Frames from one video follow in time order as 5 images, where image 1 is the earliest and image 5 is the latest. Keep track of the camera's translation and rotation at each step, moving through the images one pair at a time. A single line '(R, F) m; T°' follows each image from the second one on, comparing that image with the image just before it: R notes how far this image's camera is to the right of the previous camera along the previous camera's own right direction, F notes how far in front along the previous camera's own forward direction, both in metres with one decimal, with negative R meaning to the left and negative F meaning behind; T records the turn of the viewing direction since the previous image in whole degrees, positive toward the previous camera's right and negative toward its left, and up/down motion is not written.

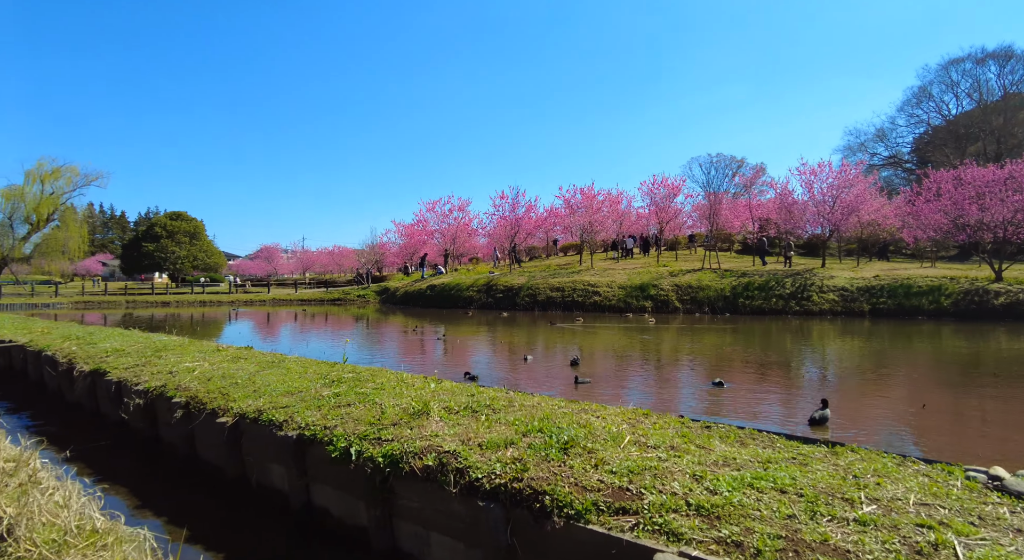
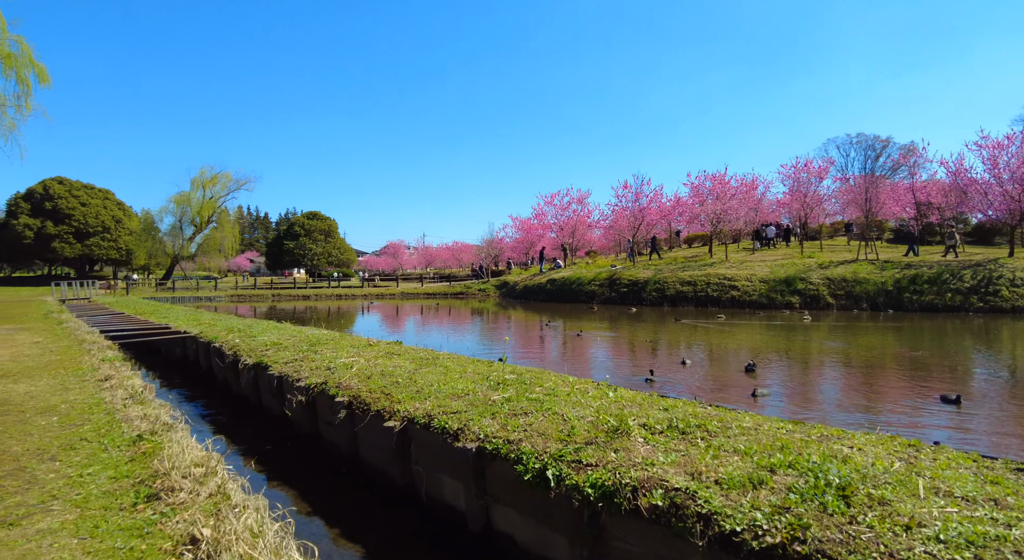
(-0.7, +0.6) m; -11°
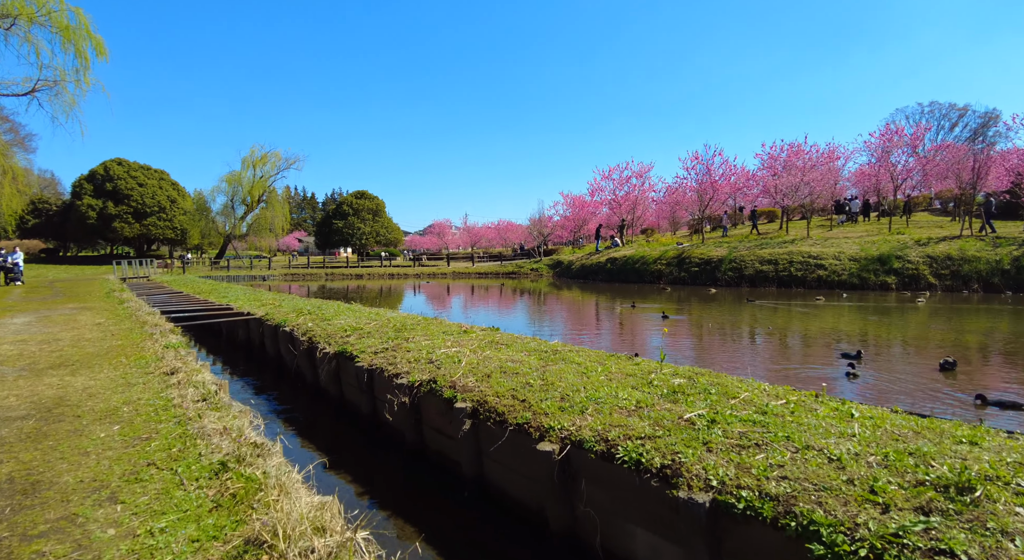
(-1.0, +1.3) m; -4°
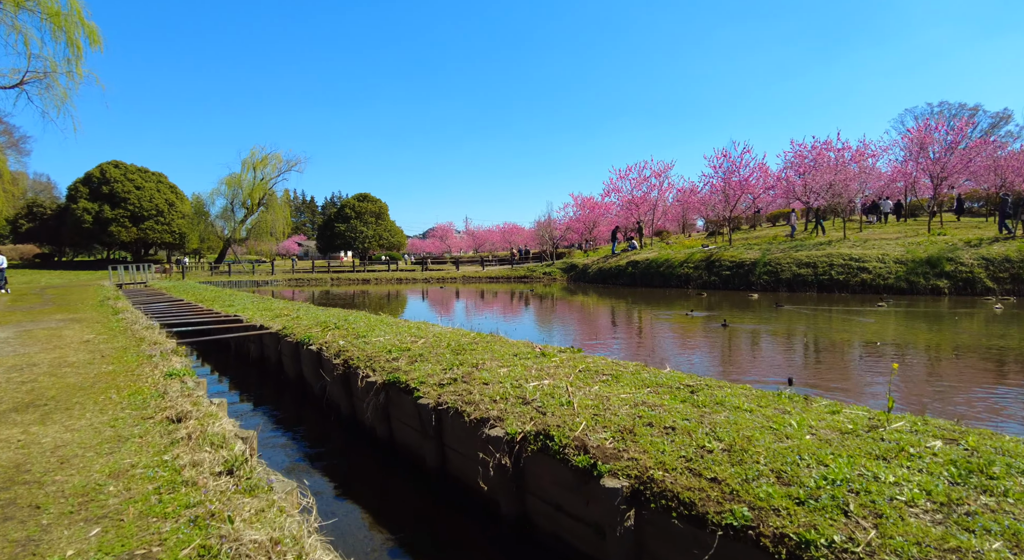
(-0.9, +1.4) m; 0°
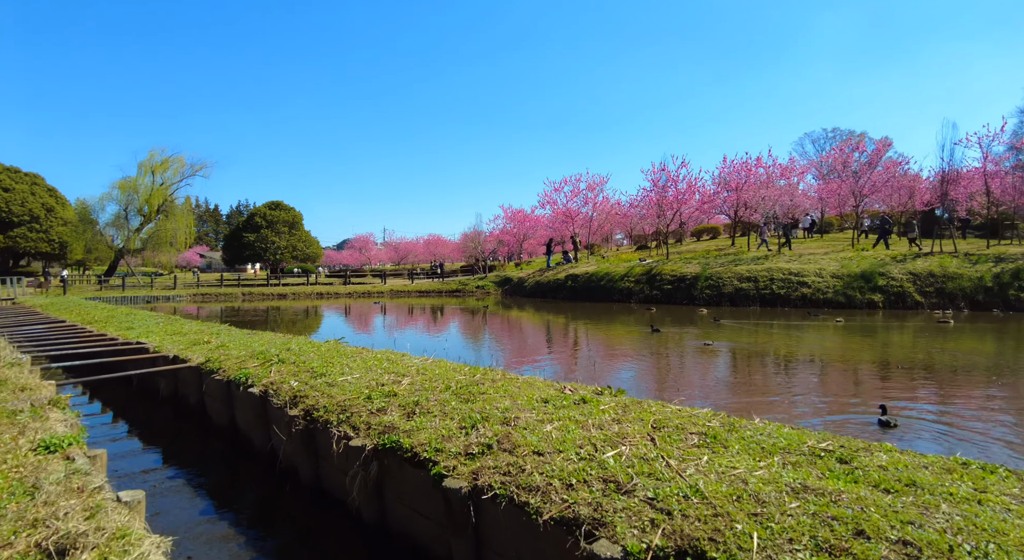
(-0.9, +1.4) m; +8°
